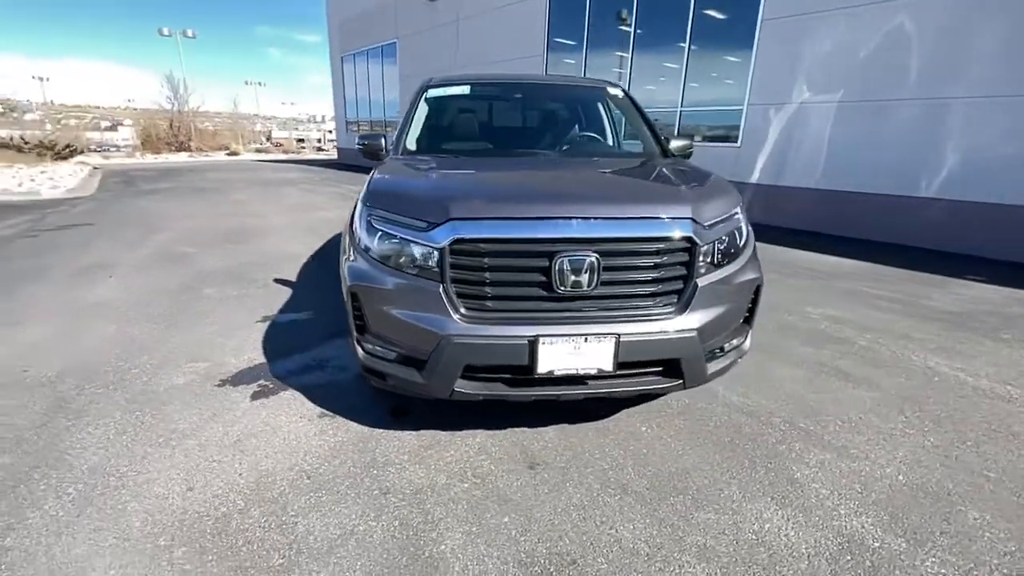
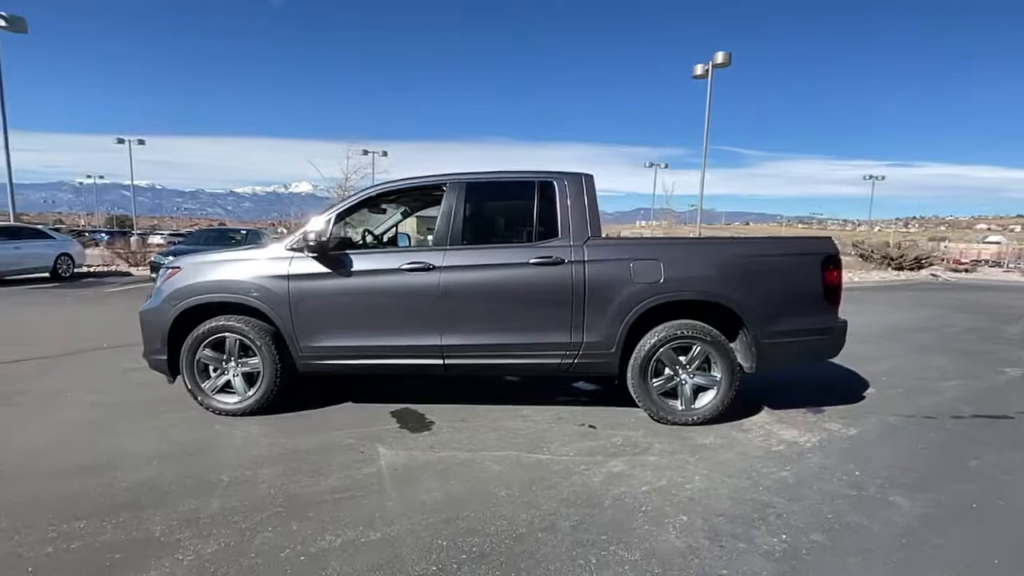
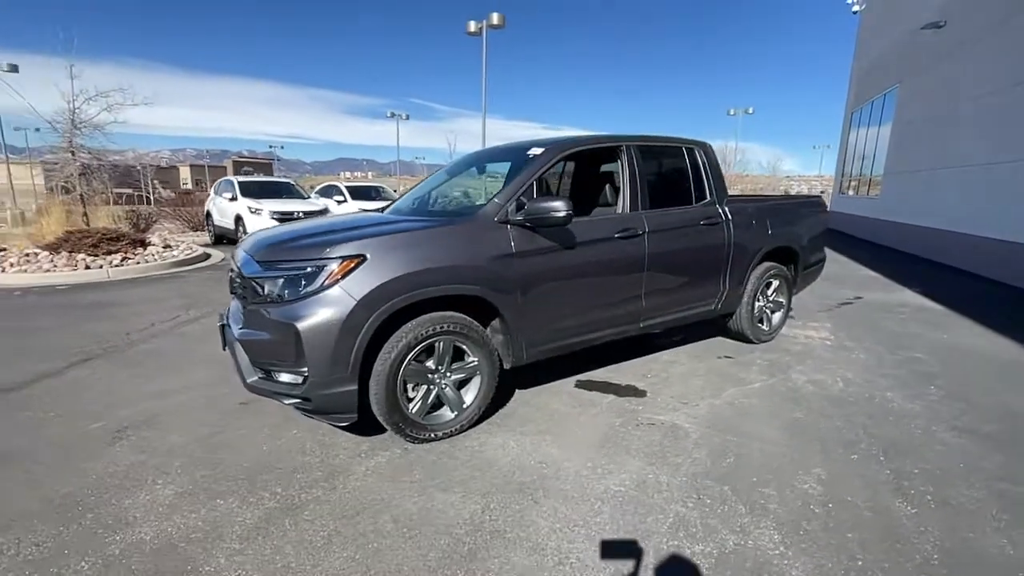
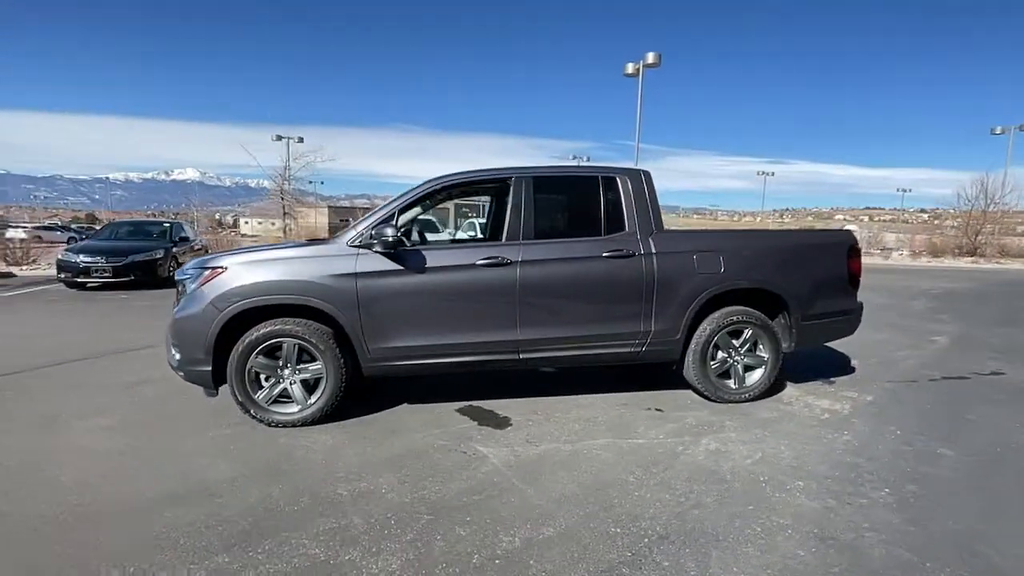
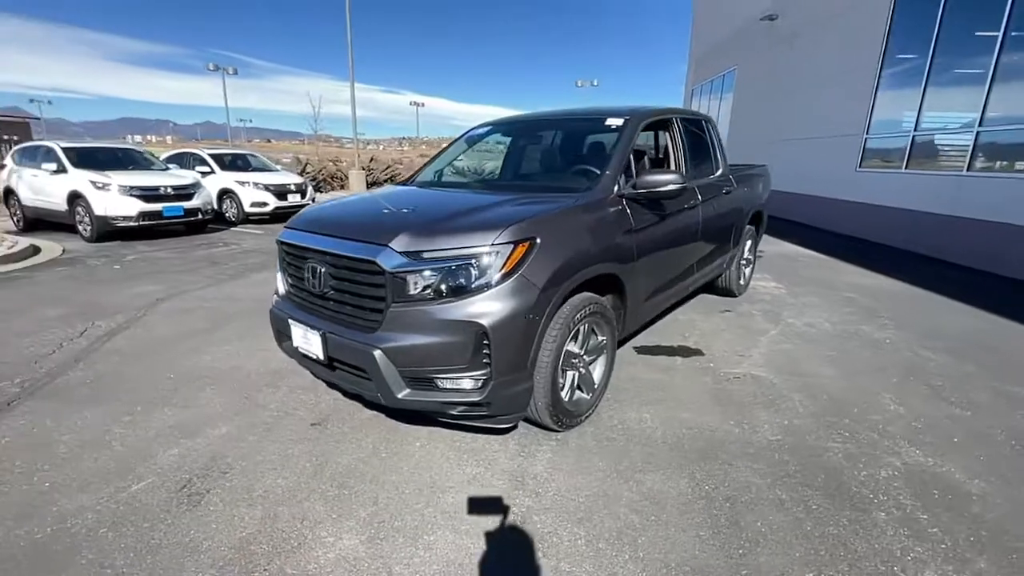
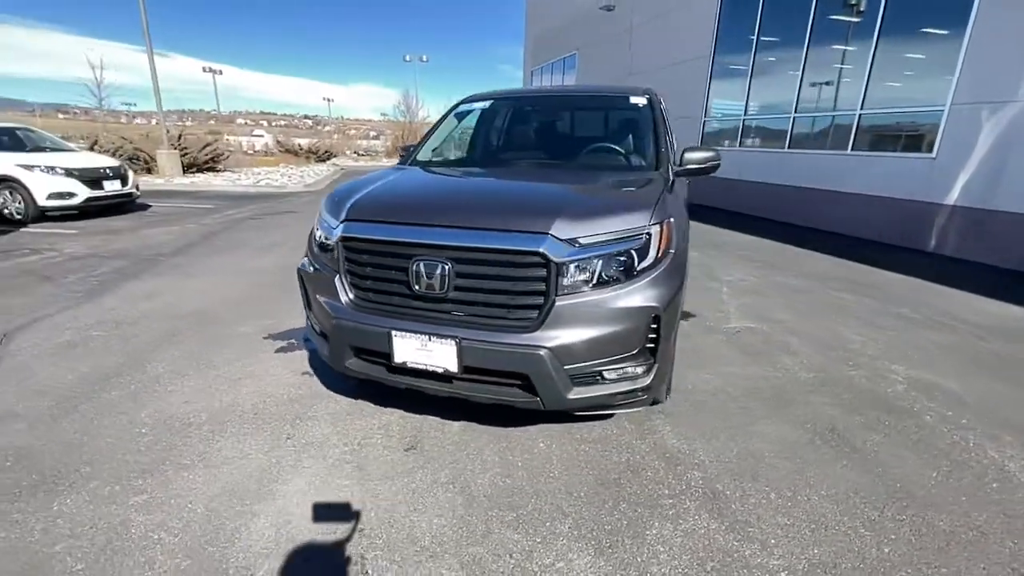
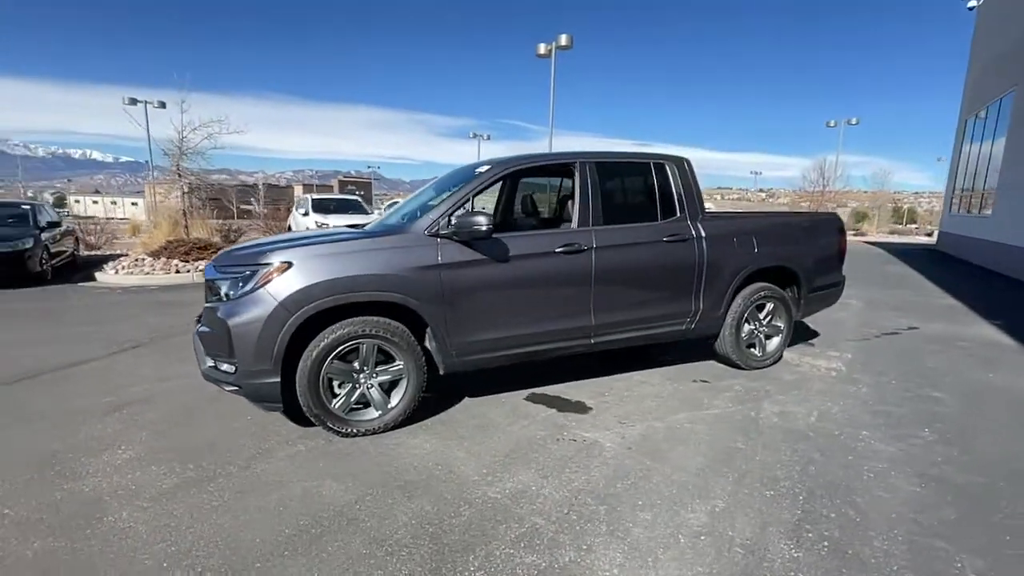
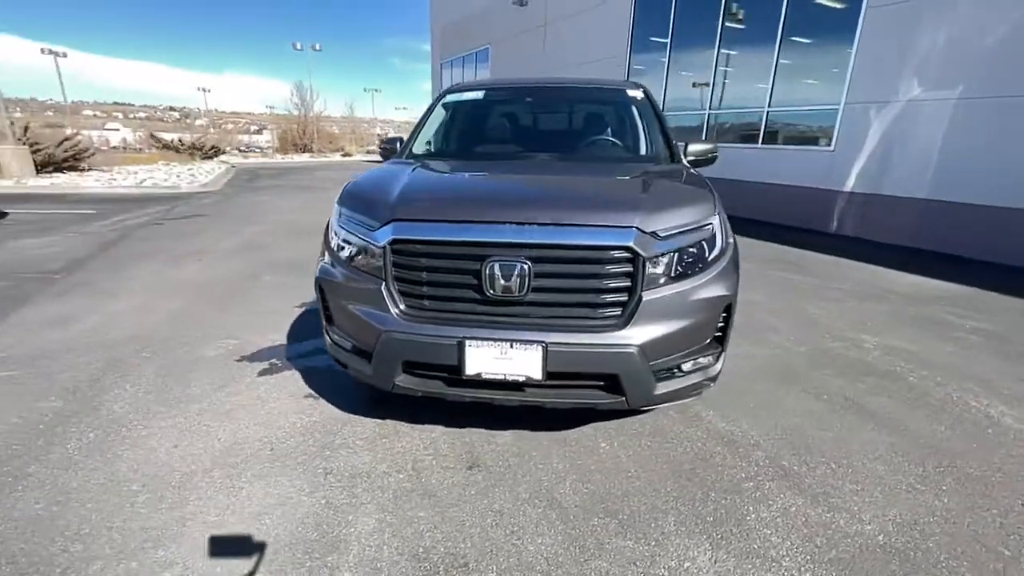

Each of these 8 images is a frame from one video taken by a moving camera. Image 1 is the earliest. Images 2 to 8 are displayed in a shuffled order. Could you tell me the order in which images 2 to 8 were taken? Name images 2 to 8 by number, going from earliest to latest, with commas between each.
8, 6, 5, 3, 7, 4, 2
